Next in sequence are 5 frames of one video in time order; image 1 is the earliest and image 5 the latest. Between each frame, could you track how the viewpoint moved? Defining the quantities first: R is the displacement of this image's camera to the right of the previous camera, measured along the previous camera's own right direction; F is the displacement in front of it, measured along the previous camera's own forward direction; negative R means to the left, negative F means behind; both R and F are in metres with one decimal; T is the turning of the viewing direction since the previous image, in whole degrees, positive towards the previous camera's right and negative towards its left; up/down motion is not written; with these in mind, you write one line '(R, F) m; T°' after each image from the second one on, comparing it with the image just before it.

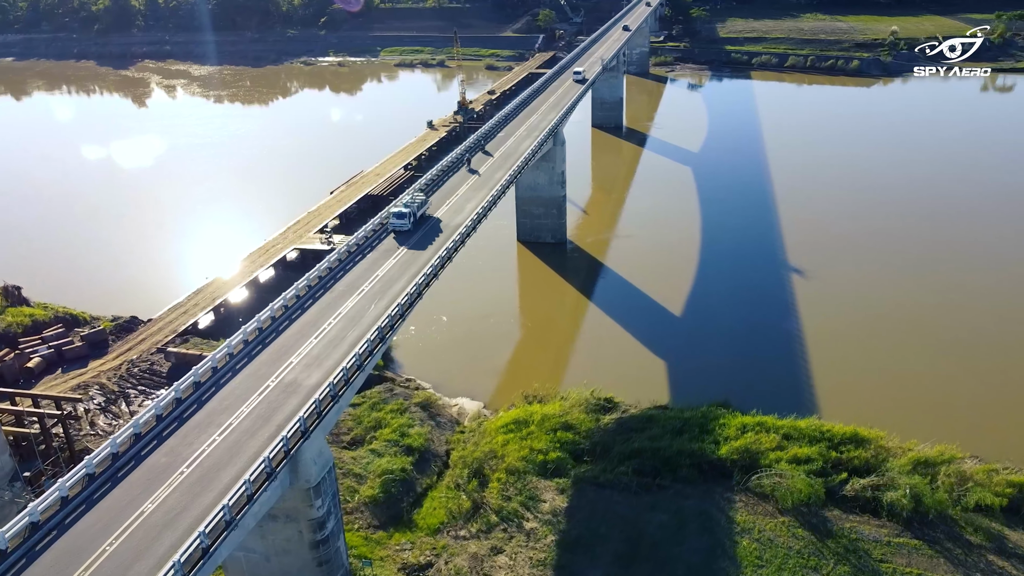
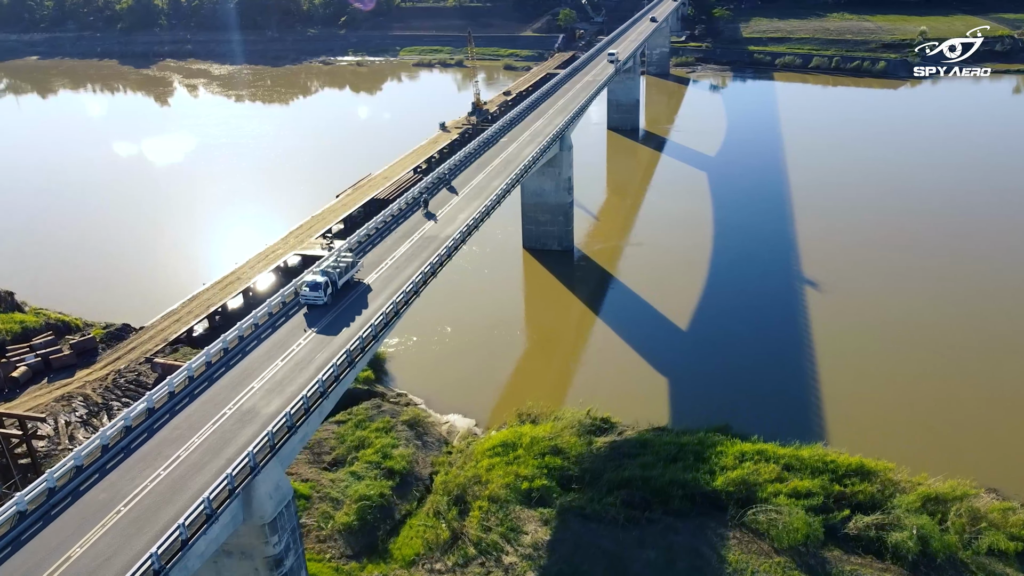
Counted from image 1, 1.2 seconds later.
(+1.0, +1.0) m; -2°
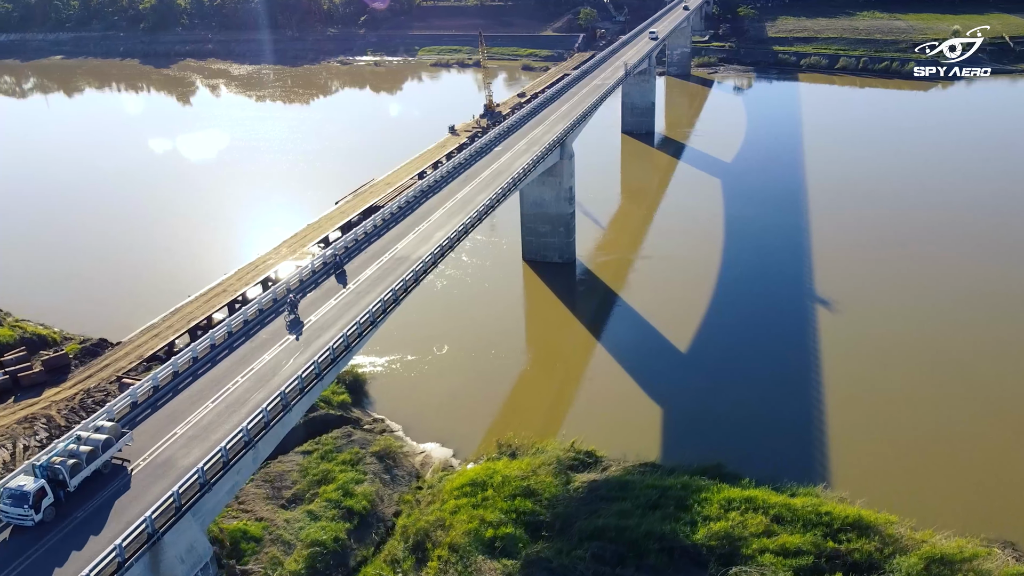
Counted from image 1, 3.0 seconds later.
(+1.5, +1.5) m; -2°
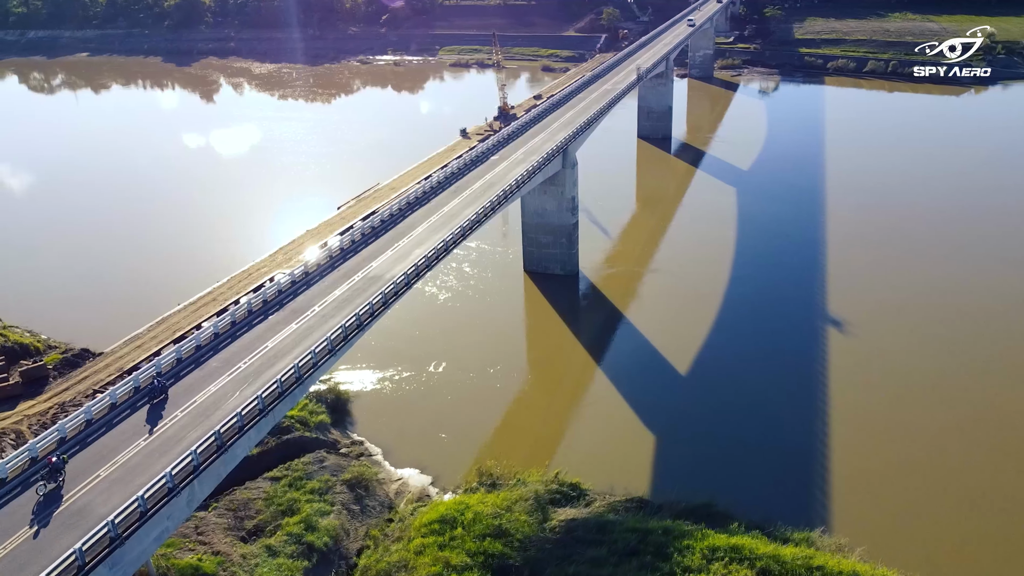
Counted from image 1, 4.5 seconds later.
(+1.3, +1.2) m; -2°
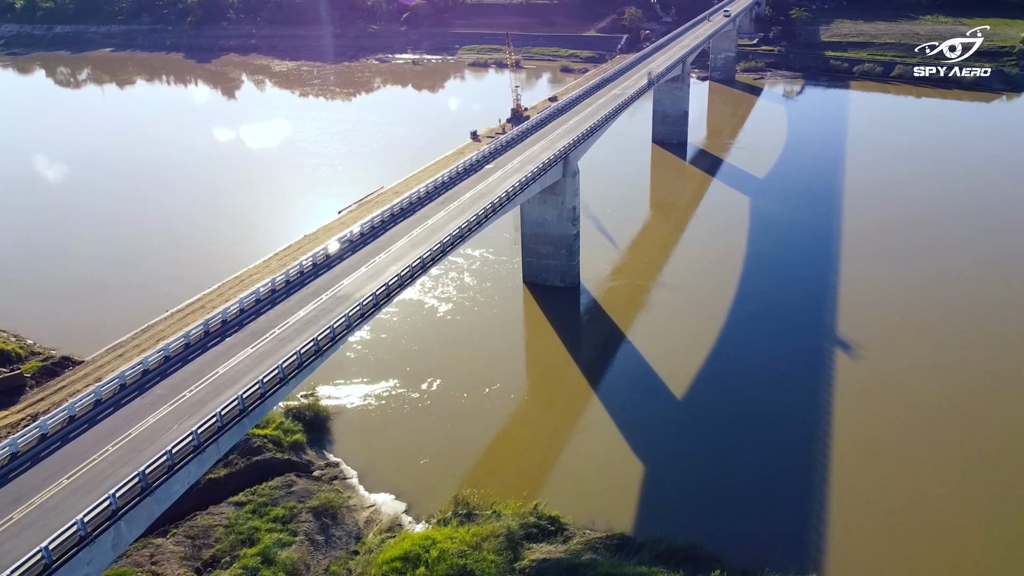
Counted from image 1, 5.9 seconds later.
(+1.3, +1.1) m; -2°
